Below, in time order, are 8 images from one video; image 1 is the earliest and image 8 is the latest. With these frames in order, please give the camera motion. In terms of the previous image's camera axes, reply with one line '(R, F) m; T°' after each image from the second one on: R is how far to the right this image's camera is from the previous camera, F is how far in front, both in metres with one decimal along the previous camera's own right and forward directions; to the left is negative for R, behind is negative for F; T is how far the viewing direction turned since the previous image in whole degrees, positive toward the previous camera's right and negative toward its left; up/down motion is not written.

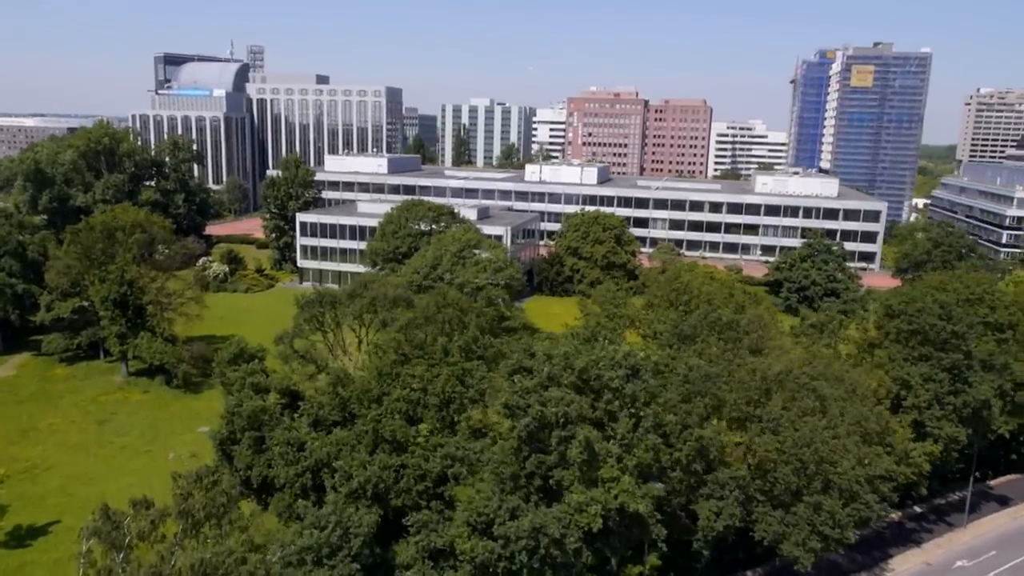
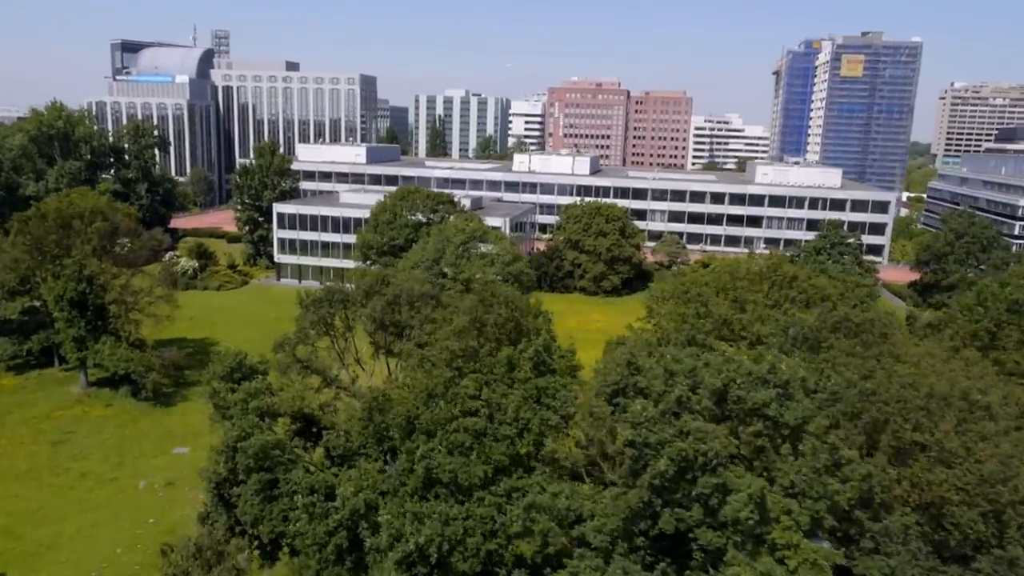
(-2.7, +5.0) m; +3°
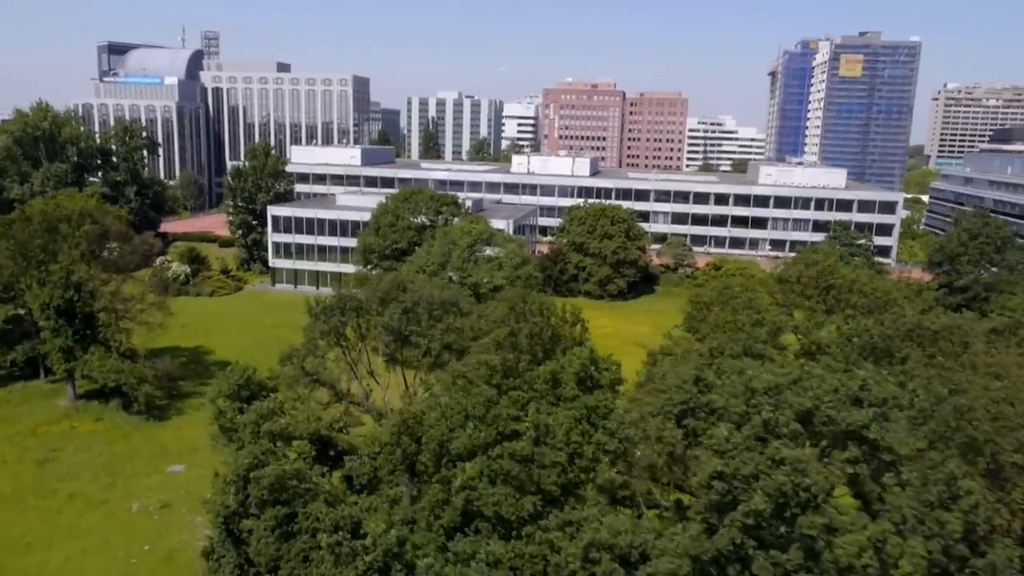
(-1.1, +1.8) m; +1°
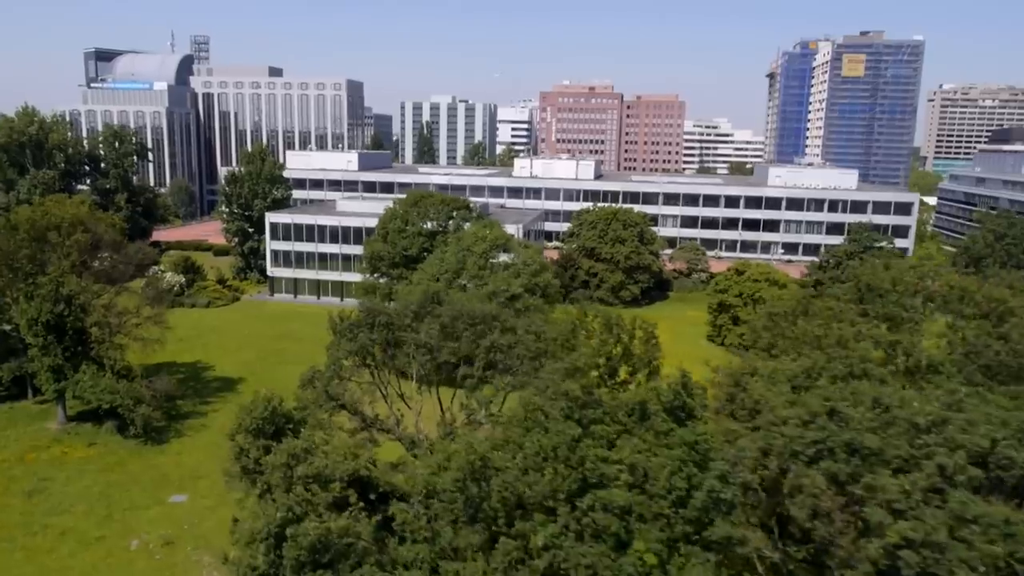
(-1.5, +2.4) m; +1°
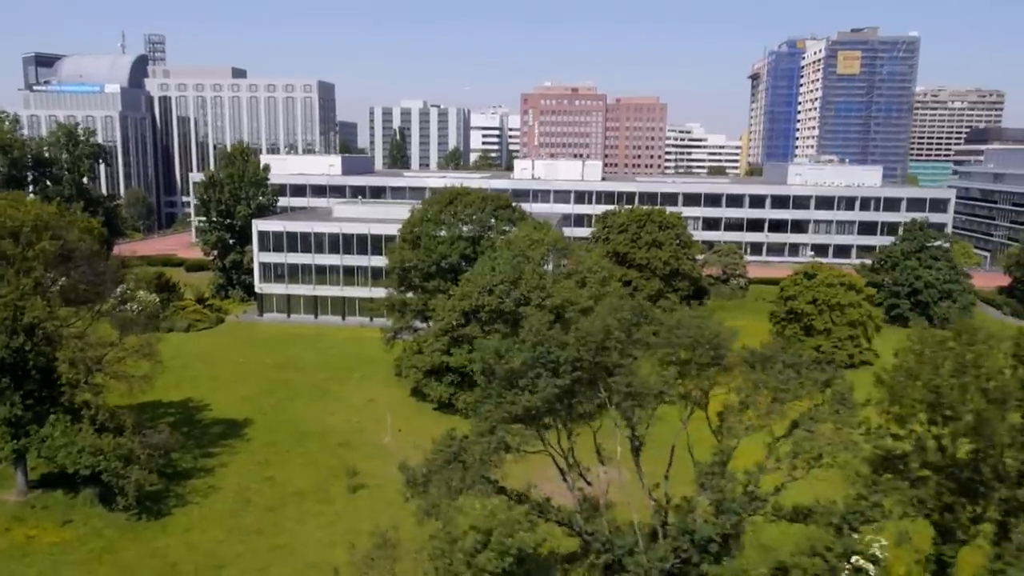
(-4.9, +7.1) m; +3°
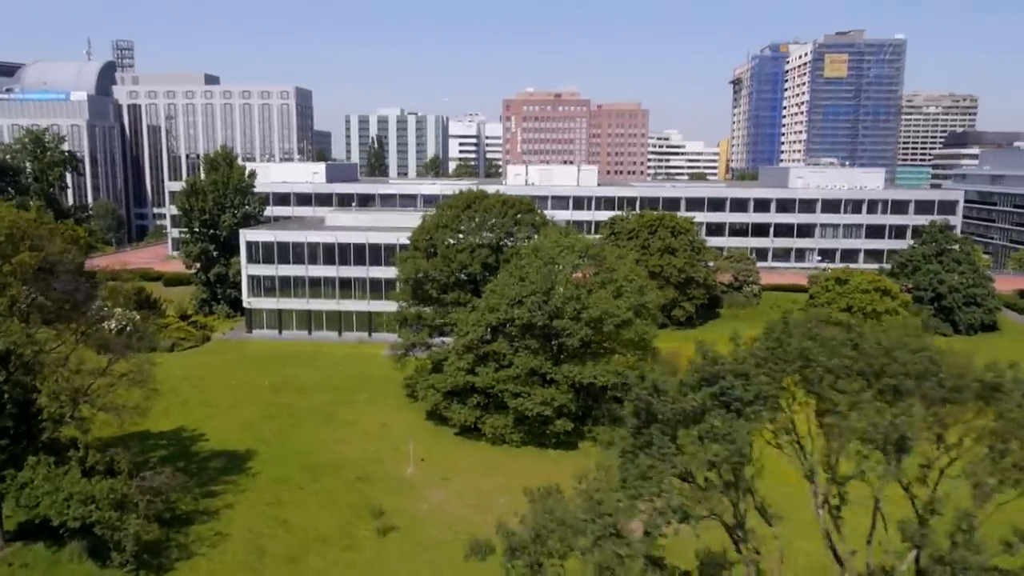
(-2.4, +3.1) m; +2°
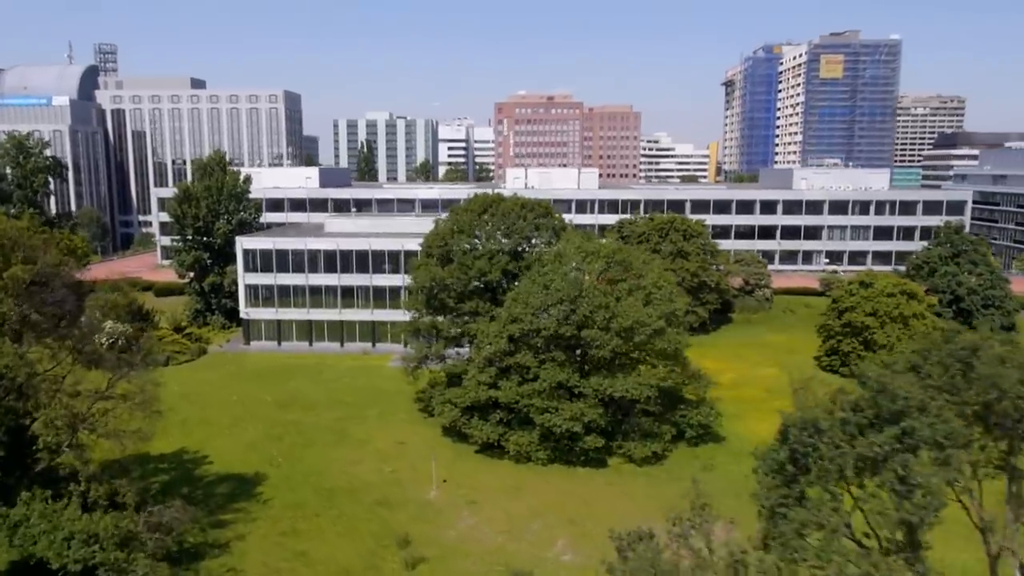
(-1.5, +1.8) m; +1°
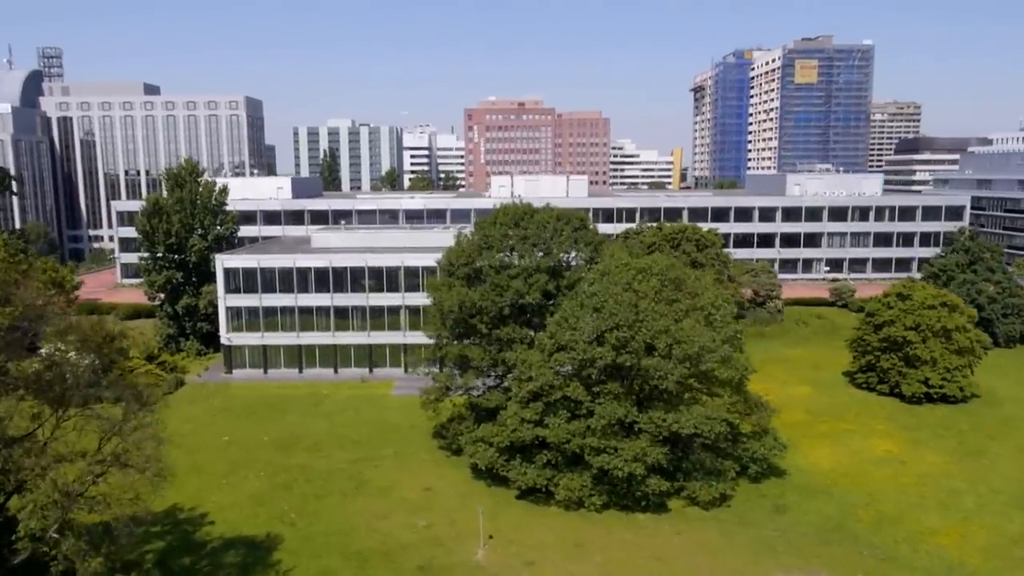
(-3.1, +3.6) m; +3°
